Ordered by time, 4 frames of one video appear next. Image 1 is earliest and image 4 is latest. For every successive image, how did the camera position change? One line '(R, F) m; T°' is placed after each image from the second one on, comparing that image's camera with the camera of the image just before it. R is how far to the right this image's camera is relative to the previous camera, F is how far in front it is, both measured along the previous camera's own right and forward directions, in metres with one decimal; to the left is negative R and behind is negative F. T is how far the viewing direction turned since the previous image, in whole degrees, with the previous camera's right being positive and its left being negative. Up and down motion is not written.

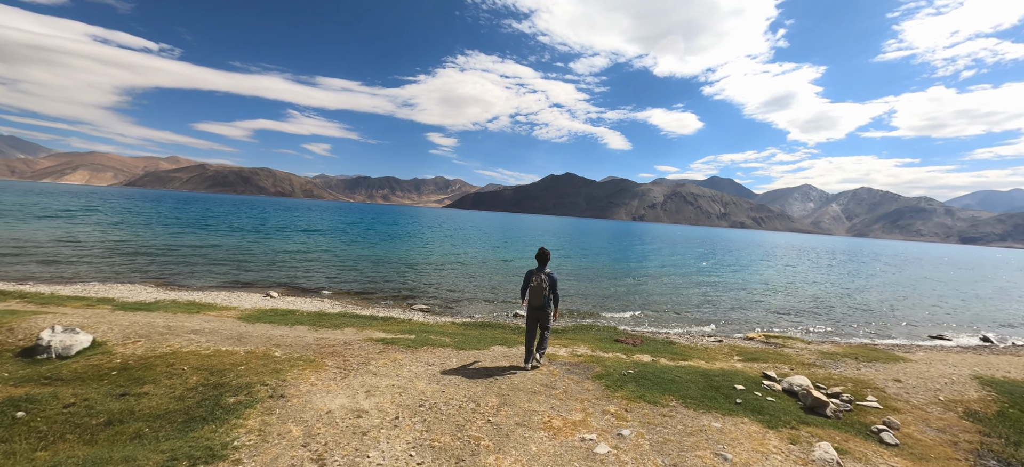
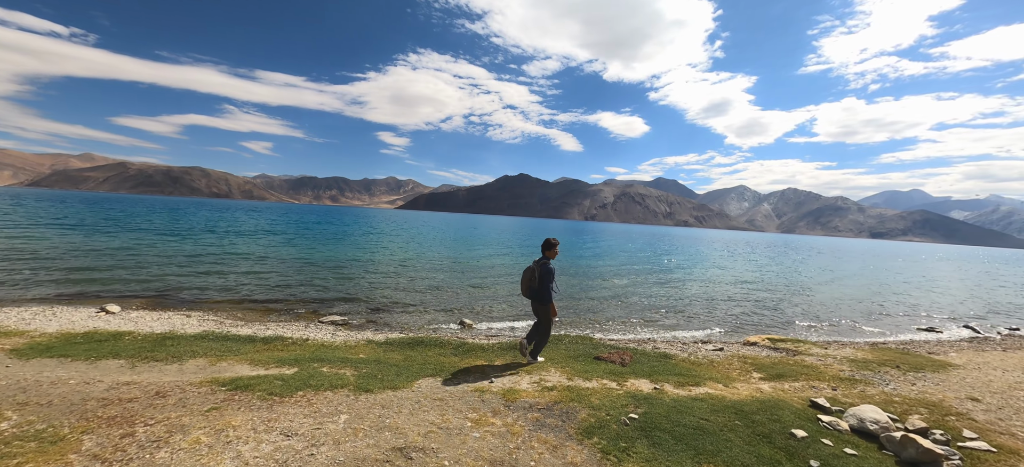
(+0.7, +6.9) m; +7°
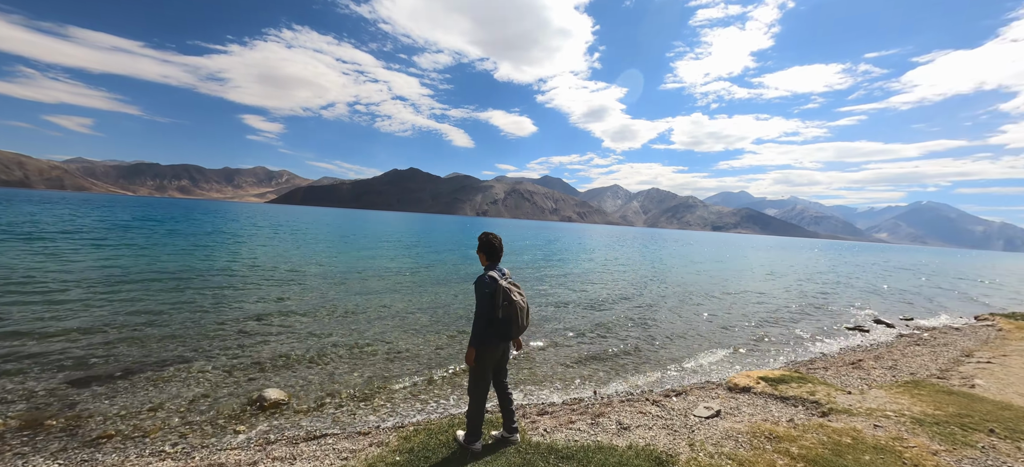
(+1.3, +10.4) m; +15°
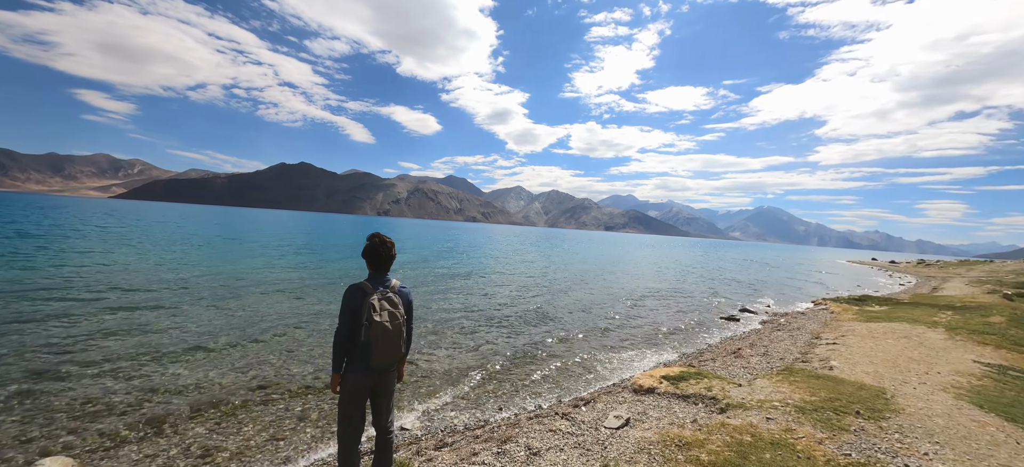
(+0.4, +1.8) m; +14°
